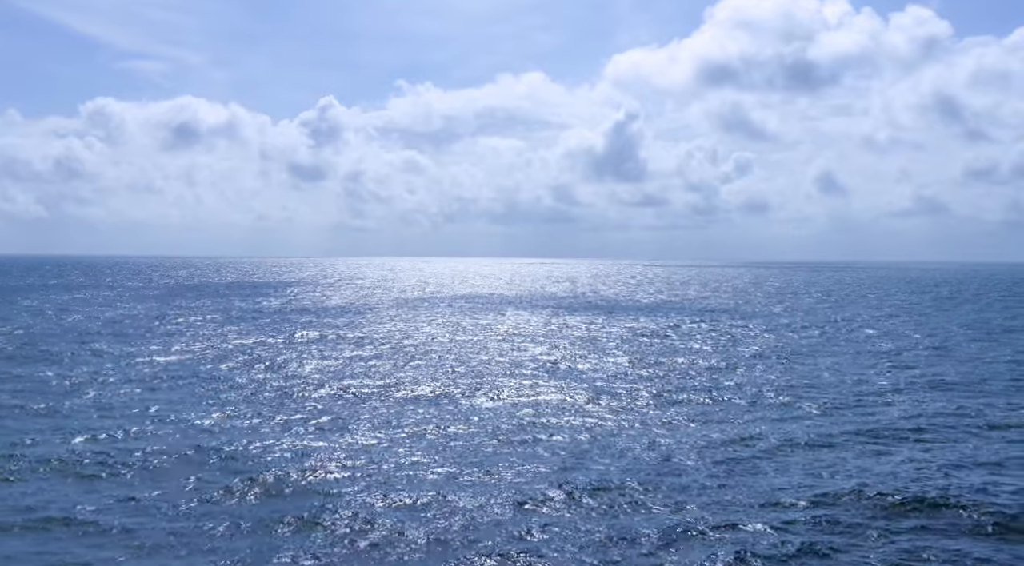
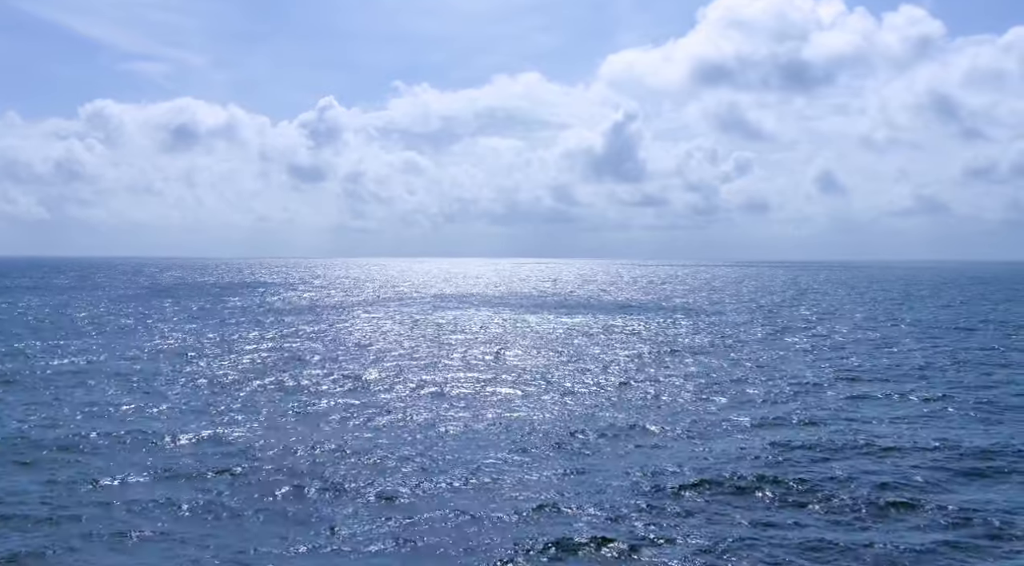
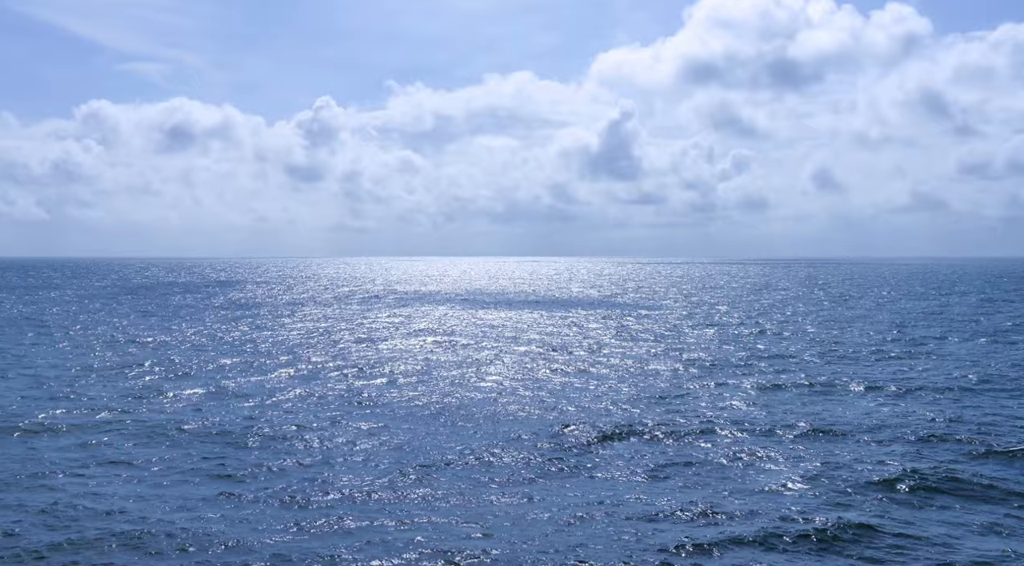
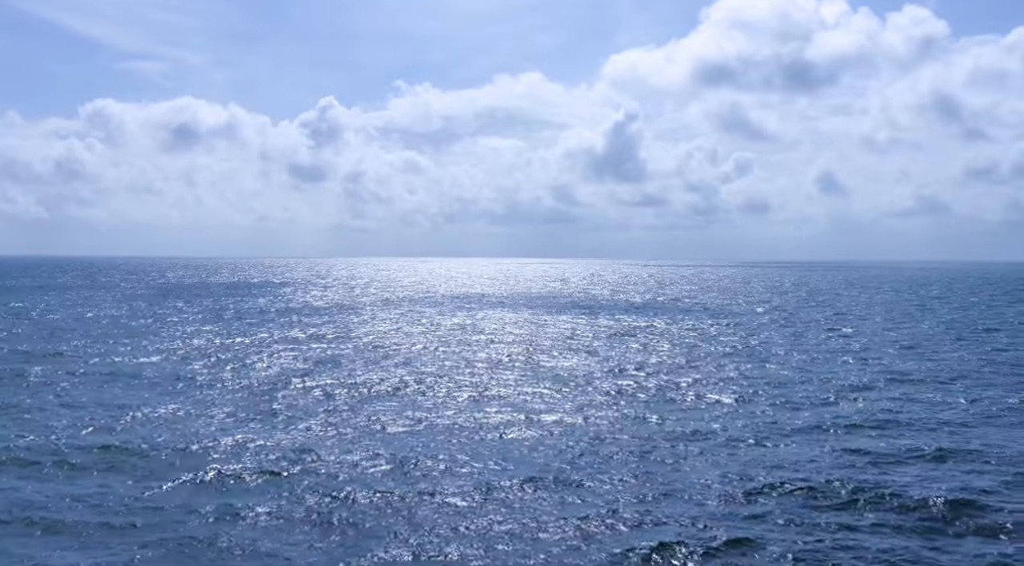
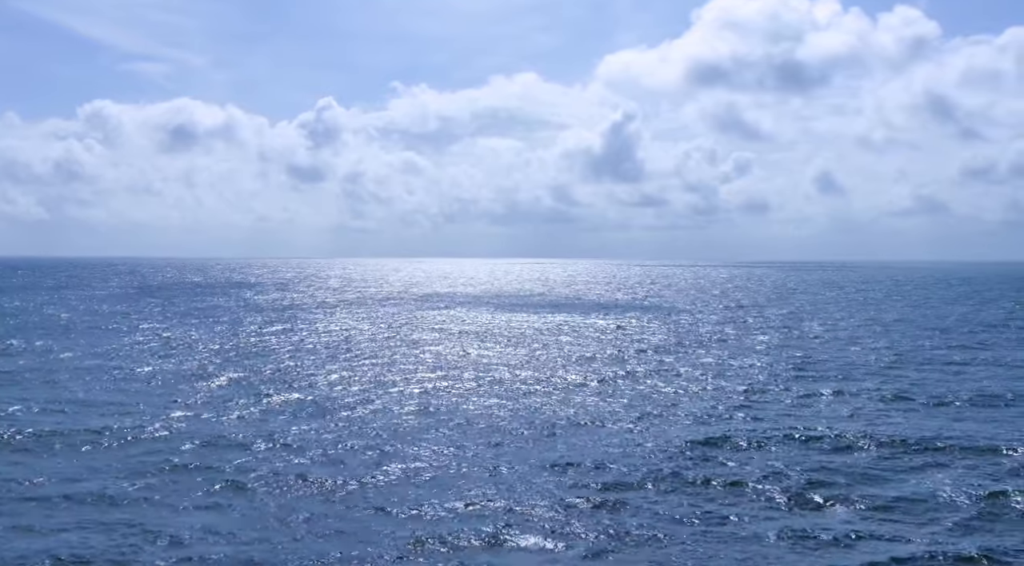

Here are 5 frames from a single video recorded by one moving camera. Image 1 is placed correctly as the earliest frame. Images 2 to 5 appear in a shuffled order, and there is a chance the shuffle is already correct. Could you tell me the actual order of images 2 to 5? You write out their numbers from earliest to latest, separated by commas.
4, 2, 5, 3
